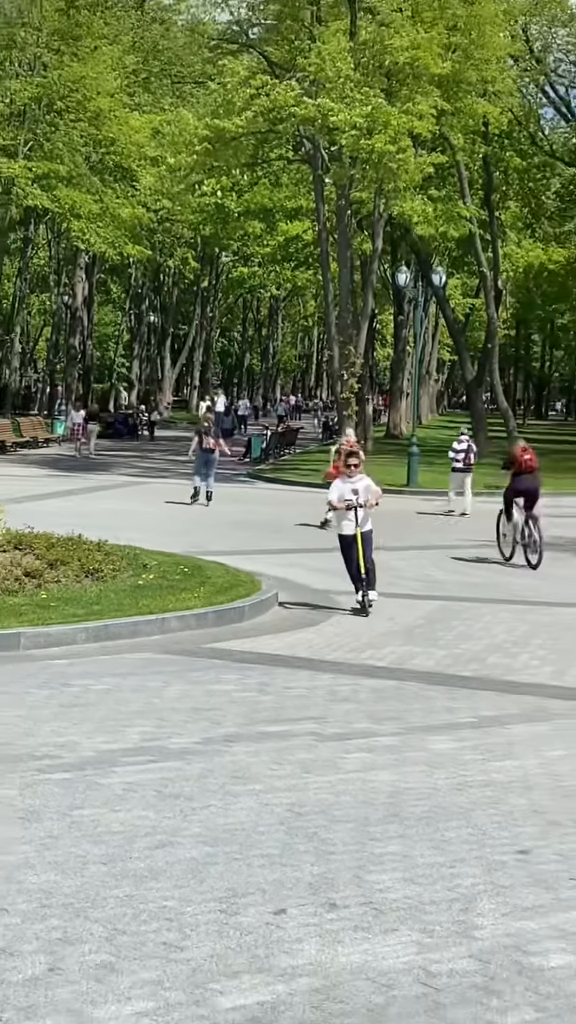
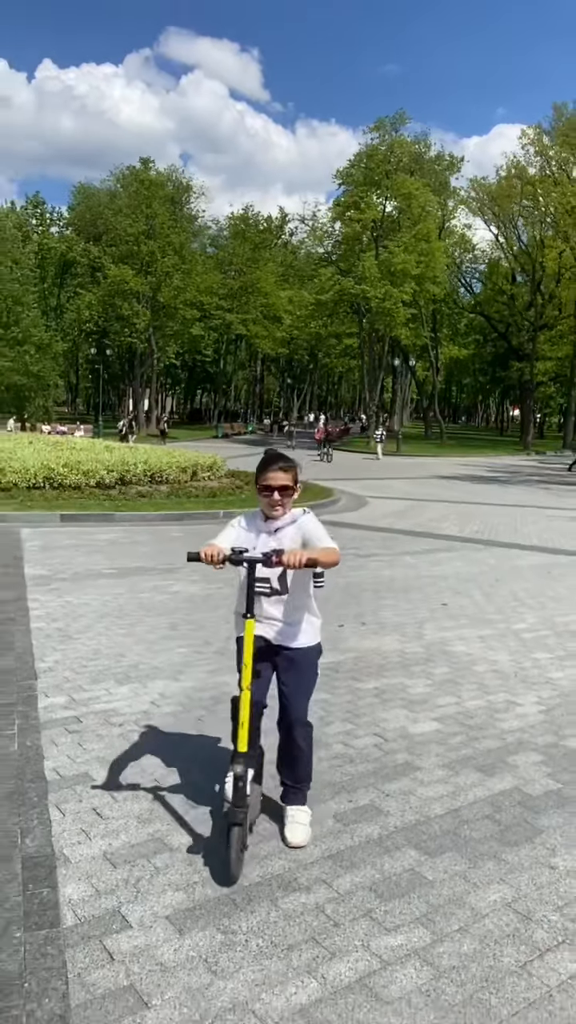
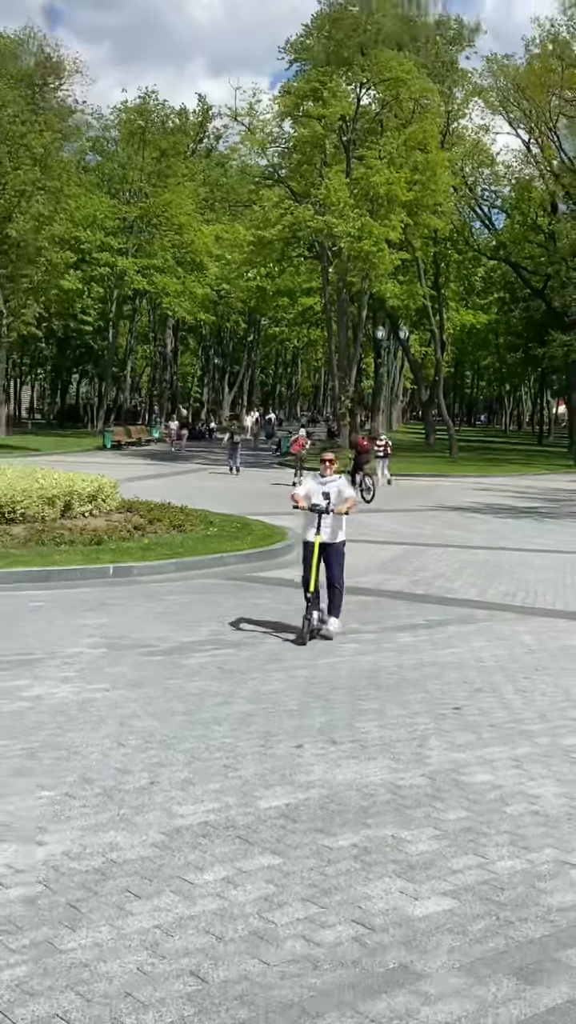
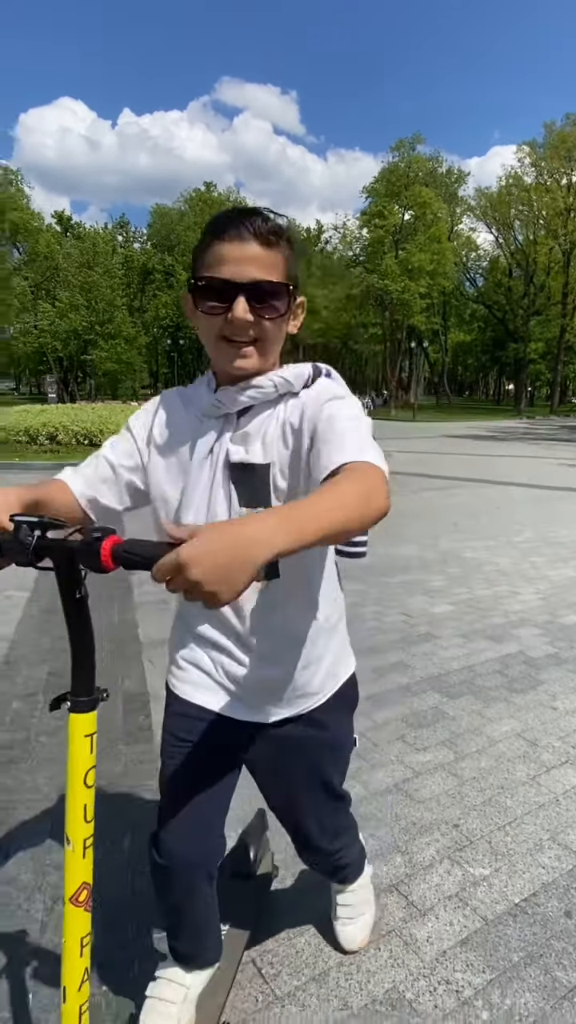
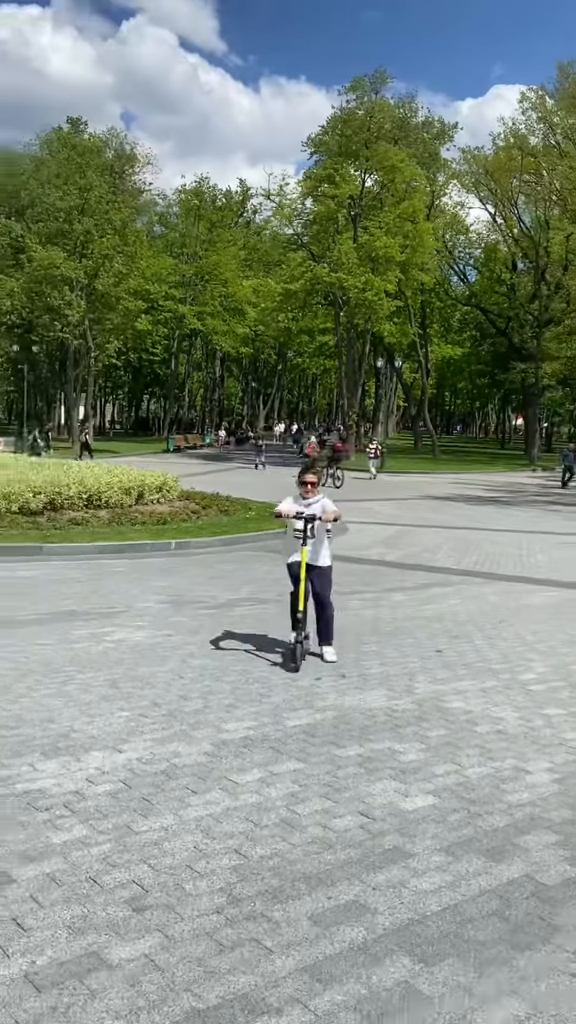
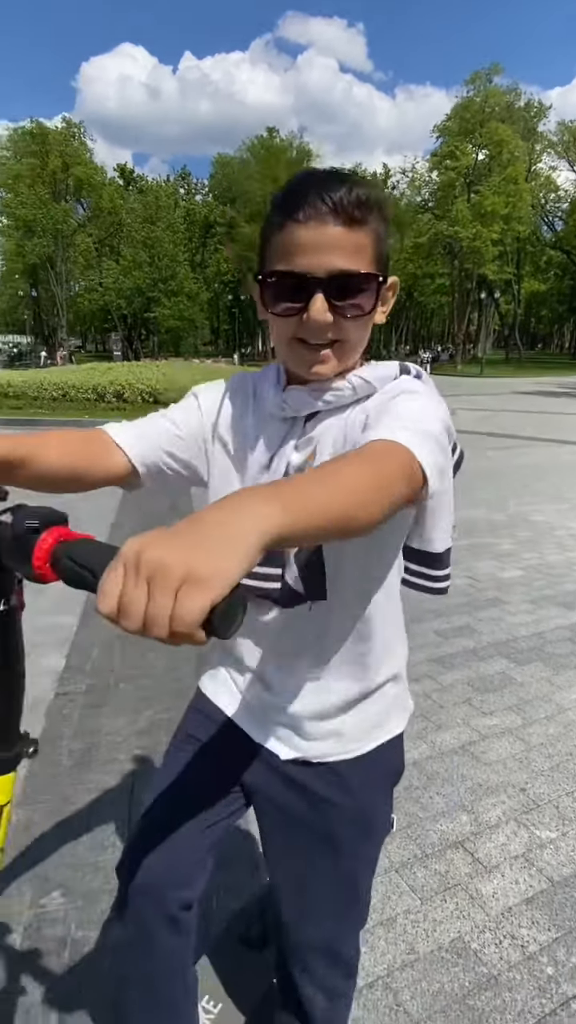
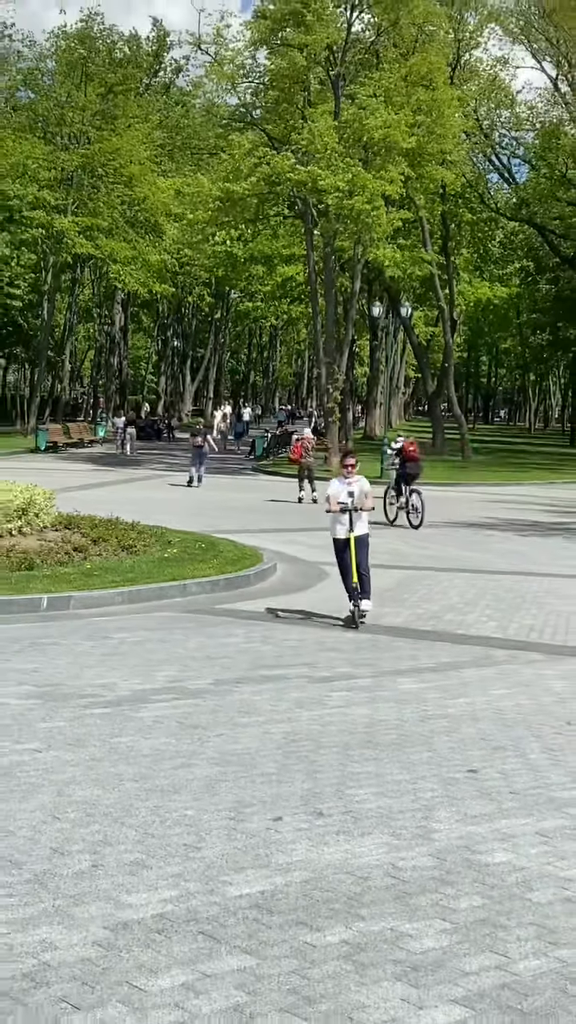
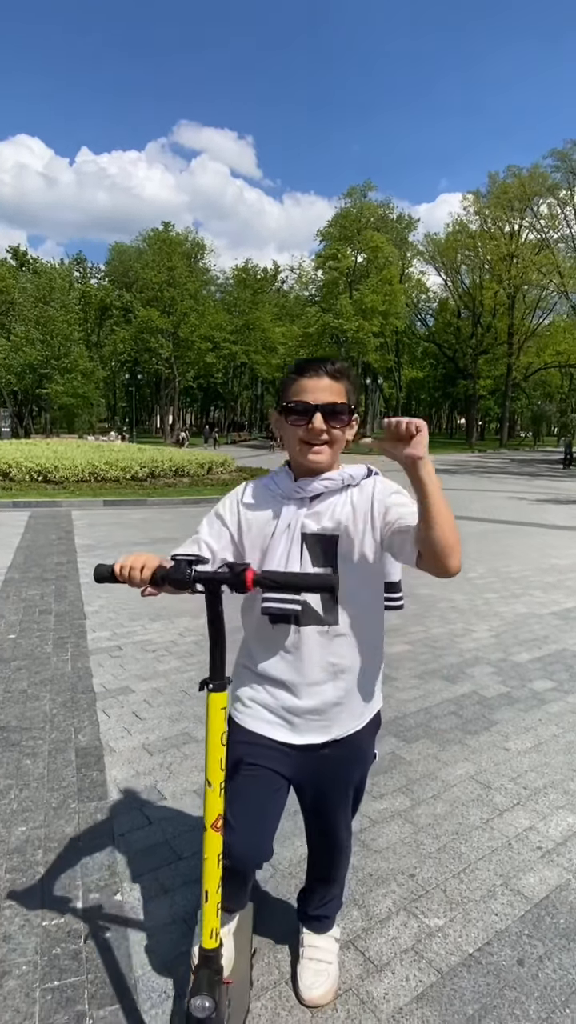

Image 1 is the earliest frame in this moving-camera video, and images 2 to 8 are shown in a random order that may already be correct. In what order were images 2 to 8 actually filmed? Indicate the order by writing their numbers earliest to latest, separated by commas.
7, 3, 5, 2, 8, 4, 6
